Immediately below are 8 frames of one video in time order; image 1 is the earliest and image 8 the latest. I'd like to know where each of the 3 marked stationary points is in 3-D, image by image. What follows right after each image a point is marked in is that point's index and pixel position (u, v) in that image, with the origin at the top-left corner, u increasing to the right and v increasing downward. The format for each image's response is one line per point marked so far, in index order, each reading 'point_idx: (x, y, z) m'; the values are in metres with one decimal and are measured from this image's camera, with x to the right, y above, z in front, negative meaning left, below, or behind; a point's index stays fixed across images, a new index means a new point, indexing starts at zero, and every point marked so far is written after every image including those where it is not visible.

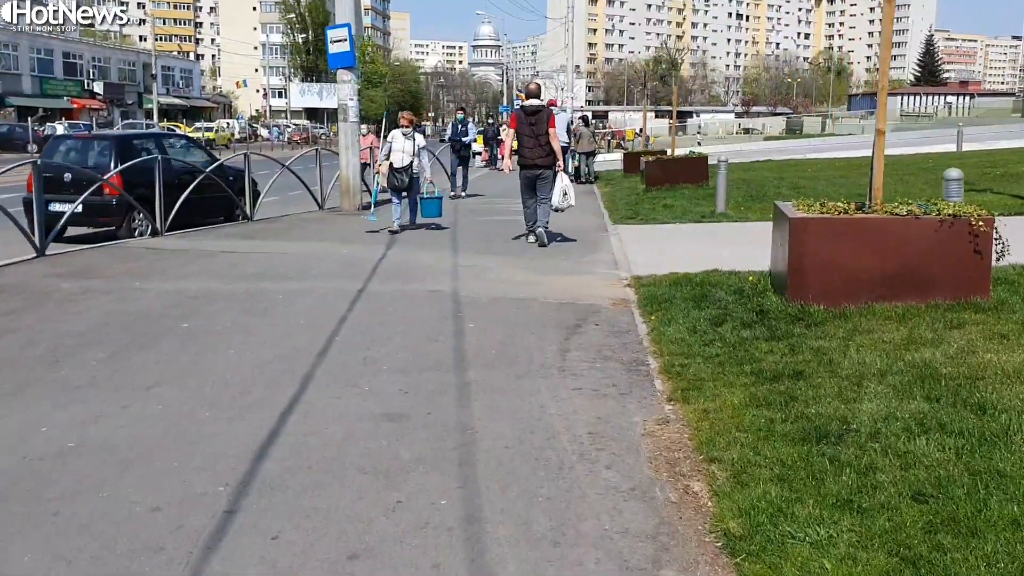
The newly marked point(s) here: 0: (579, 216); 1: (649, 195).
0: (+1.1, +1.2, +16.2) m
1: (+2.7, +1.9, +19.1) m
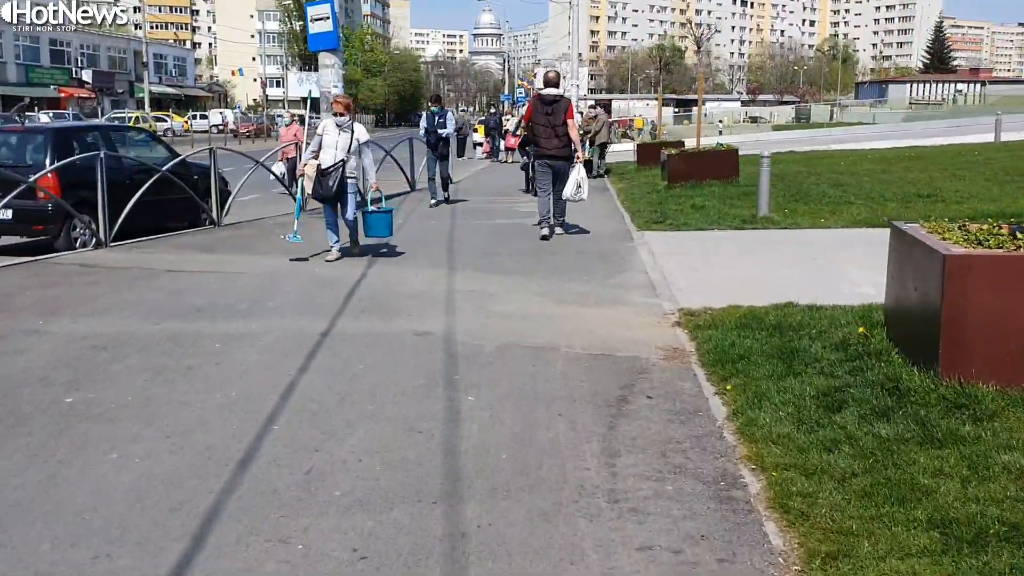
0: (+1.2, +1.0, +14.1) m
1: (+2.8, +1.7, +16.9) m
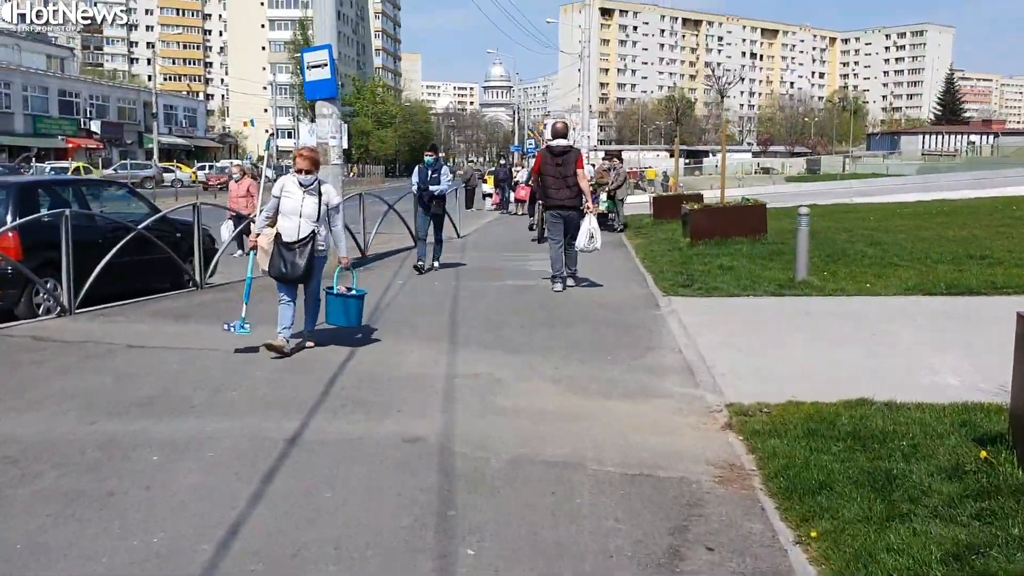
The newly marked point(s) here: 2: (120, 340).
0: (+1.3, +0.1, +12.8) m
1: (+3.0, +0.6, +15.7) m
2: (-3.6, -0.5, +8.9) m
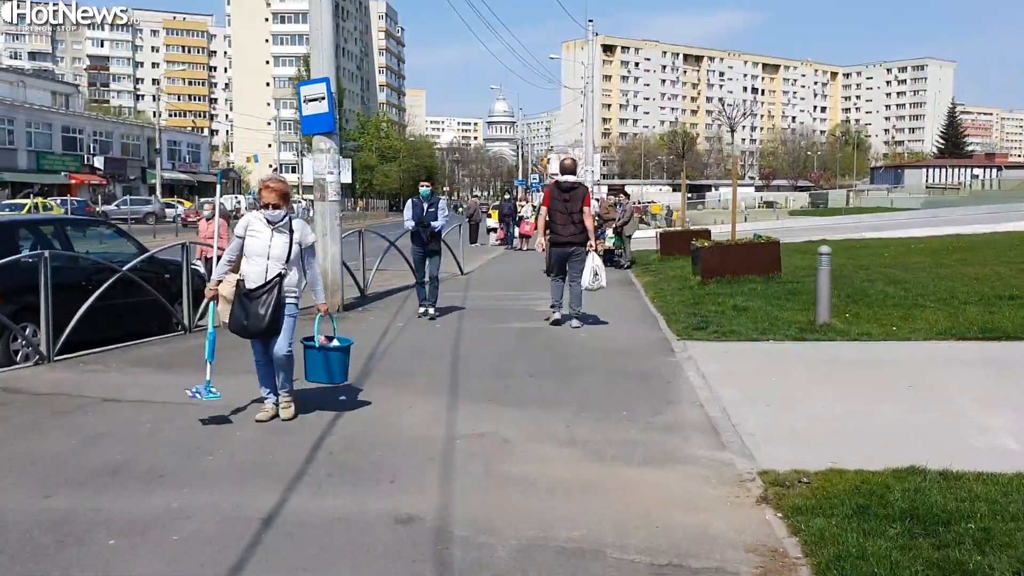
0: (+1.4, -0.4, +12.2) m
1: (+3.1, 0.0, +15.1) m
2: (-3.6, -0.9, +8.2) m
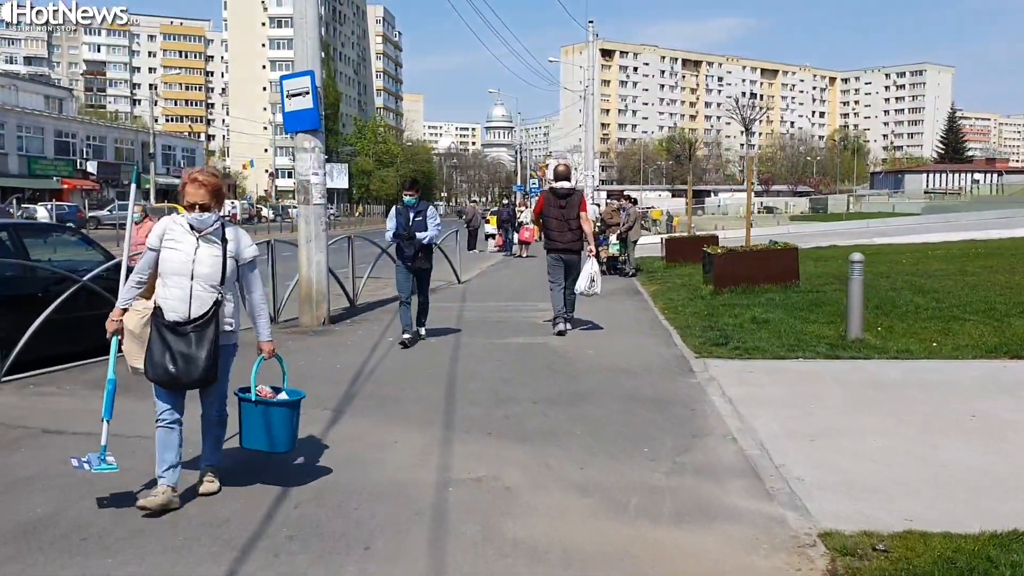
0: (+1.4, -0.6, +11.2) m
1: (+3.1, -0.2, +14.1) m
2: (-3.6, -1.0, +7.2) m
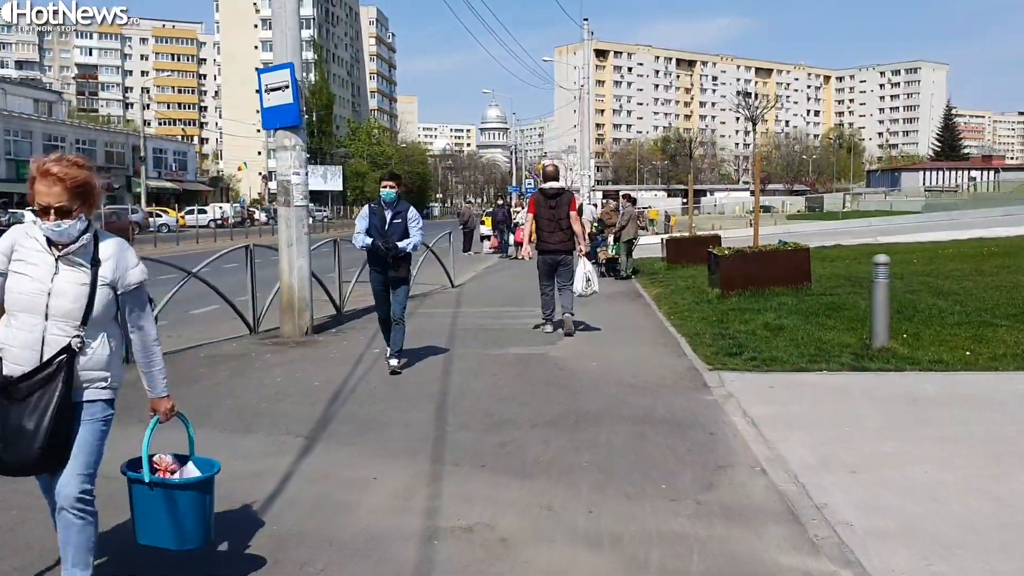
0: (+1.4, -0.6, +10.4) m
1: (+3.0, -0.2, +13.3) m
2: (-3.6, -1.1, +6.4) m
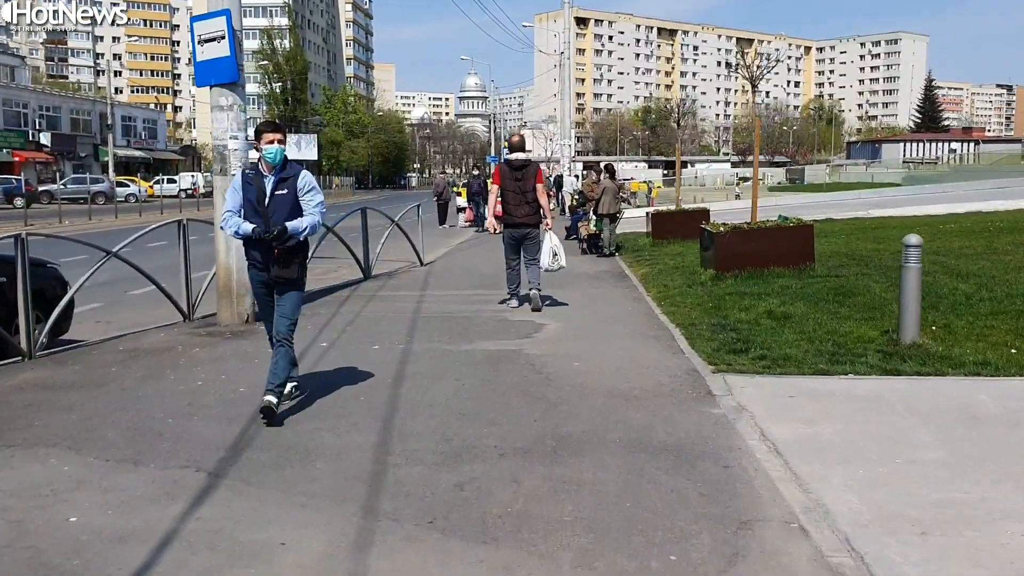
0: (+1.1, -0.5, +9.0) m
1: (+2.7, 0.0, +11.9) m
2: (-3.8, -1.1, +4.9) m
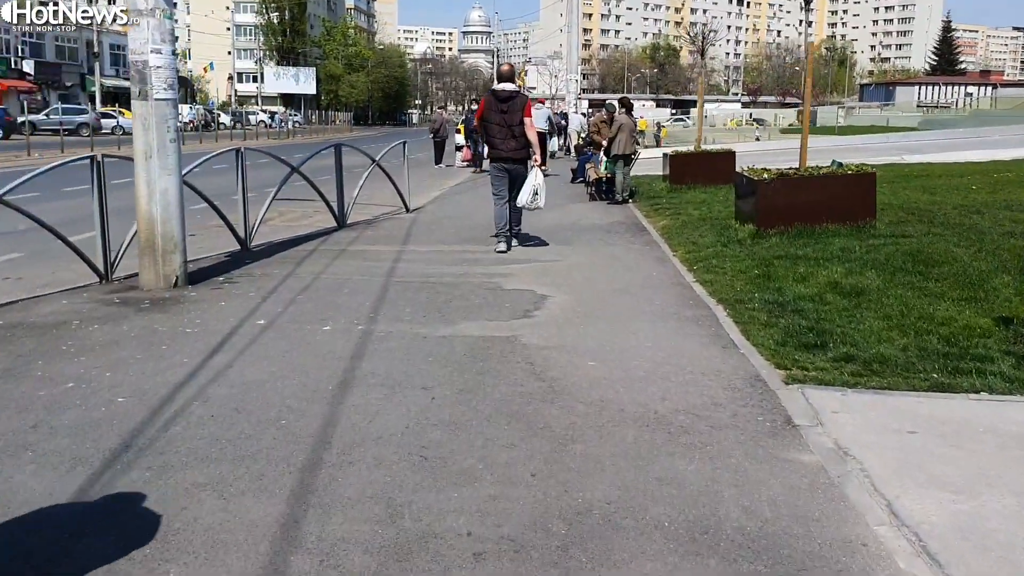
0: (+1.0, -0.2, +6.9) m
1: (+2.7, +0.4, +9.8) m
2: (-3.9, -1.0, +2.8) m
